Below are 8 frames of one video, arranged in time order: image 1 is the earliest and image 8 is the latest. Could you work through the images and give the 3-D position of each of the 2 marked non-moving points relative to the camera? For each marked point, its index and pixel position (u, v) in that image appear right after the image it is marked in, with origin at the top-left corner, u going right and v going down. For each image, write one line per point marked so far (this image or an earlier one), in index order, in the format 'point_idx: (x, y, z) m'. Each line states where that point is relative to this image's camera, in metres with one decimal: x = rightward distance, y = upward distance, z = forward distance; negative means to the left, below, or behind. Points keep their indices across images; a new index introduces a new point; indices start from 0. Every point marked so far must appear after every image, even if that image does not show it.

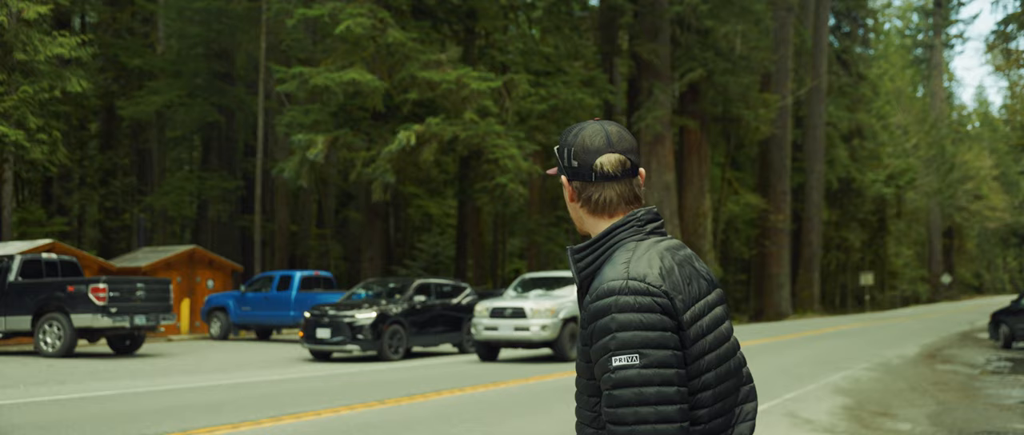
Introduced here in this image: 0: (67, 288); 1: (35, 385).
0: (-7.7, -1.2, +19.4) m
1: (-6.6, -2.3, +15.4) m
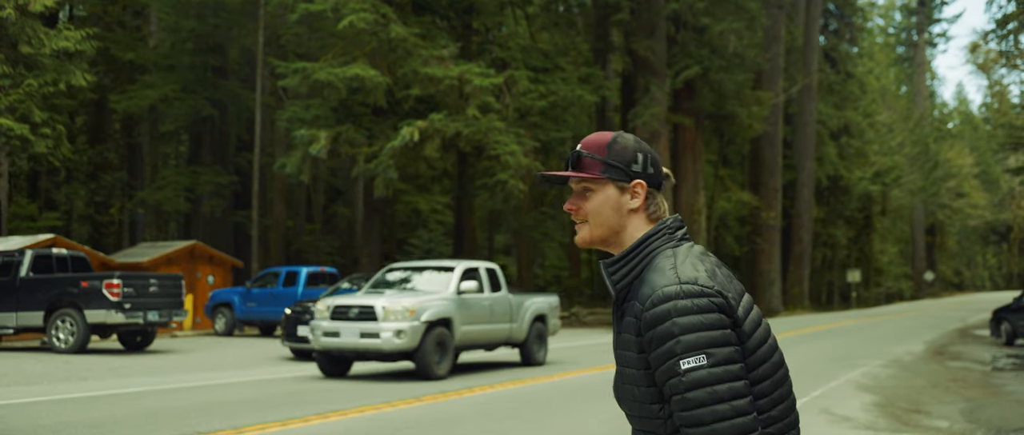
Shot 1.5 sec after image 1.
0: (-7.4, -1.1, +19.3) m
1: (-6.2, -2.2, +15.2) m
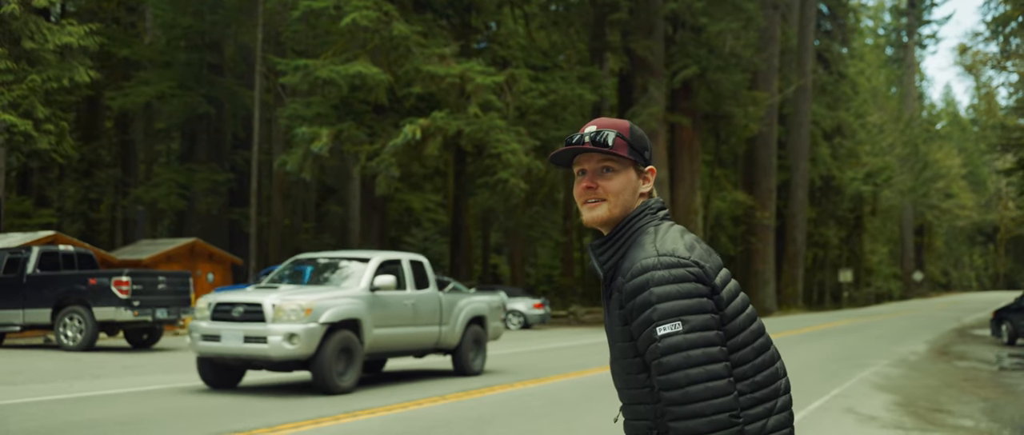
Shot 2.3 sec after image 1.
0: (-7.2, -1.1, +19.2) m
1: (-6.0, -2.2, +15.1) m
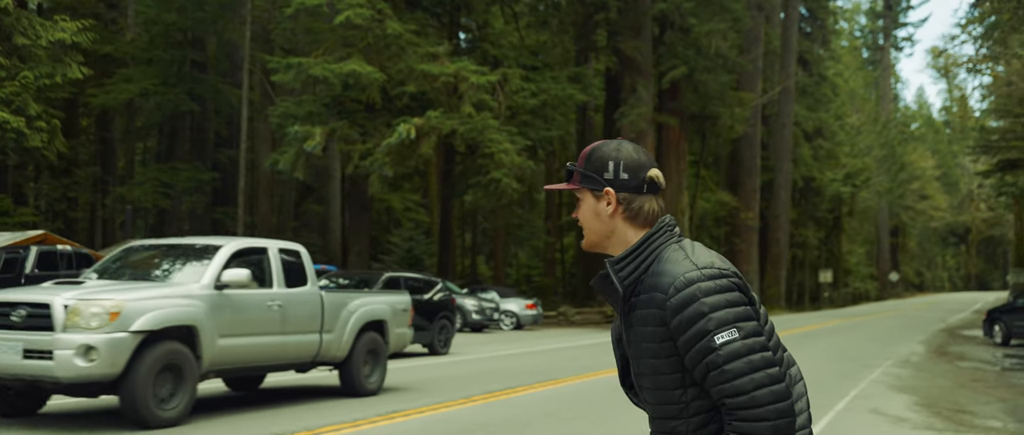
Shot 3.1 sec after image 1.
0: (-7.1, -1.1, +18.8) m
1: (-5.7, -2.2, +14.8) m
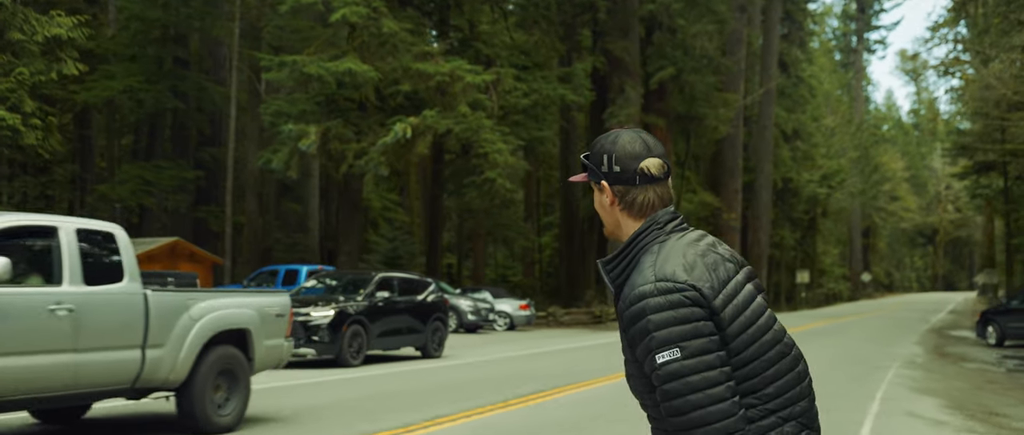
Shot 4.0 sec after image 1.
0: (-6.9, -1.1, +18.5) m
1: (-5.4, -2.2, +14.6) m
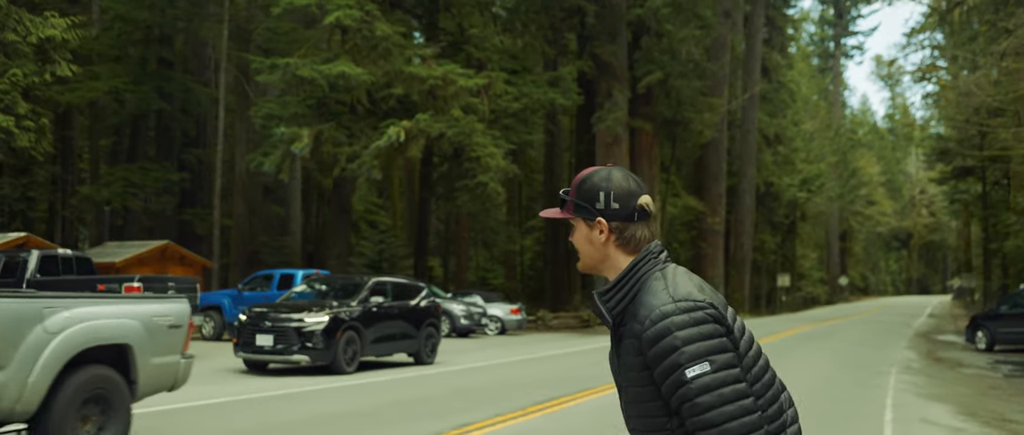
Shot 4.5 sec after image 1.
0: (-6.8, -1.1, +18.3) m
1: (-5.2, -2.2, +14.4) m
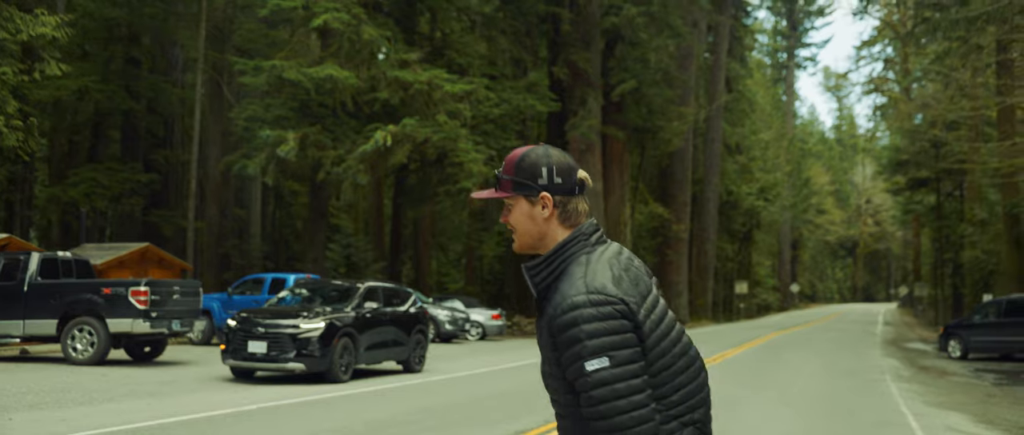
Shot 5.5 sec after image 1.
0: (-6.6, -1.2, +18.1) m
1: (-4.8, -2.3, +14.2) m
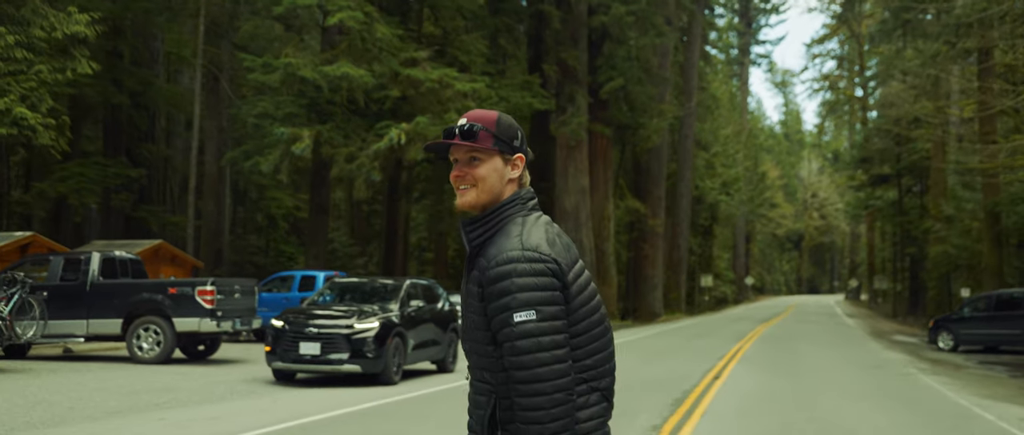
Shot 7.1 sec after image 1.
0: (-5.6, -1.2, +18.2) m
1: (-3.6, -2.3, +14.5) m
